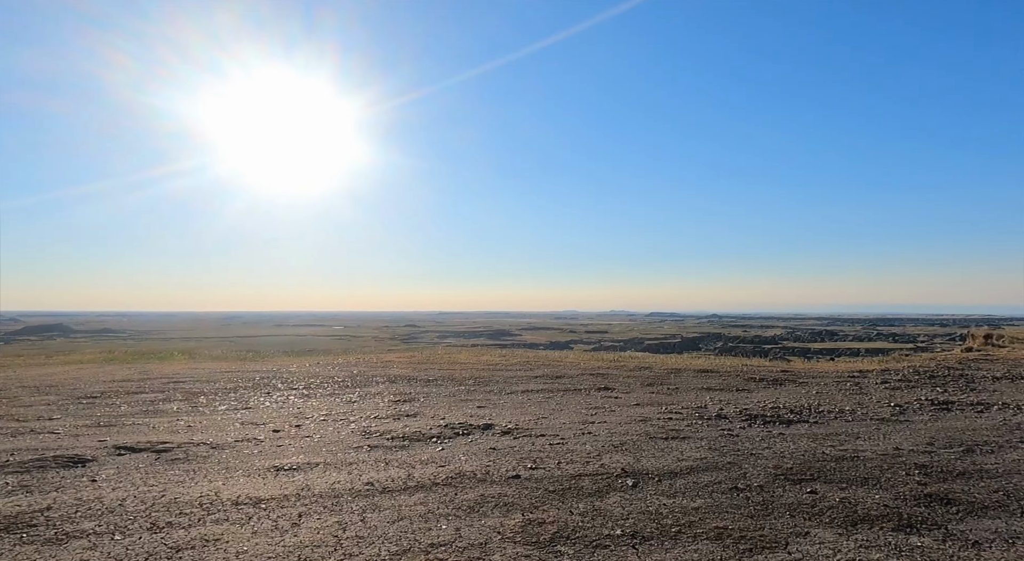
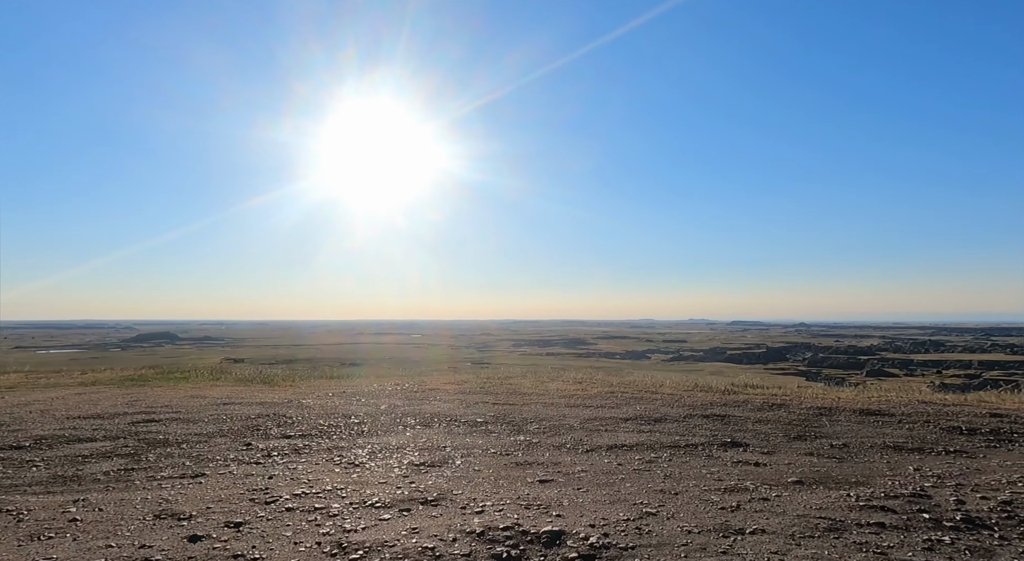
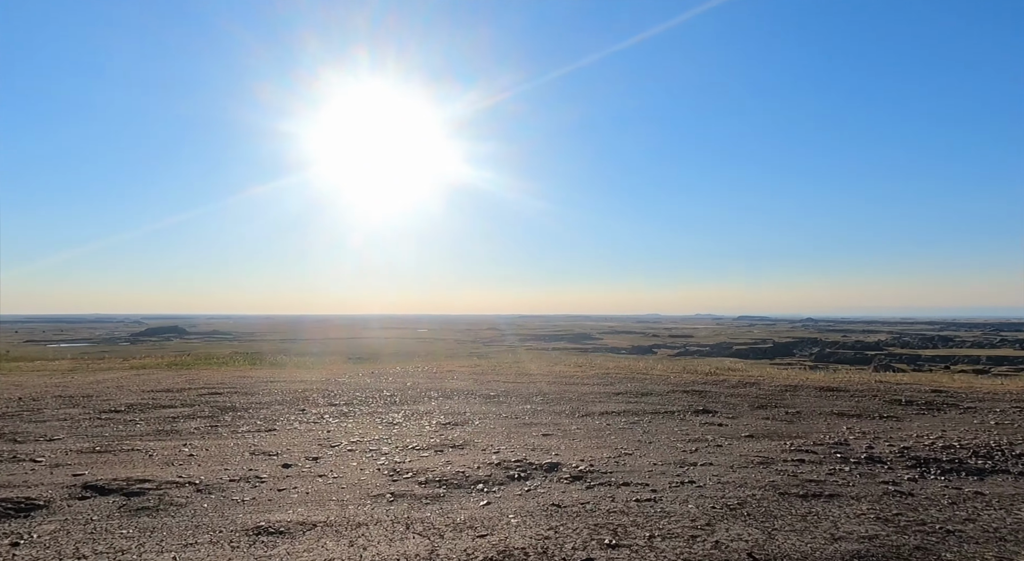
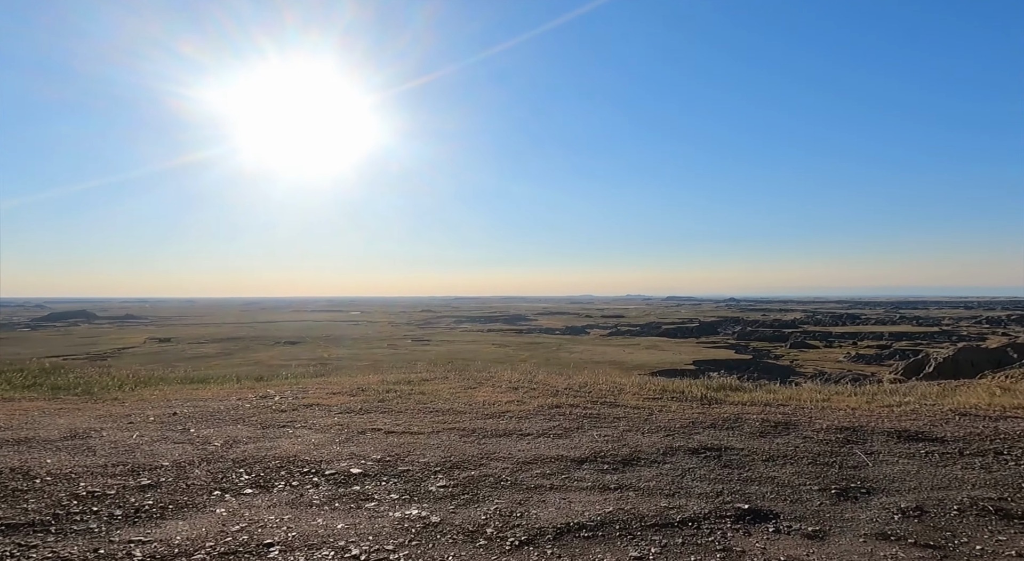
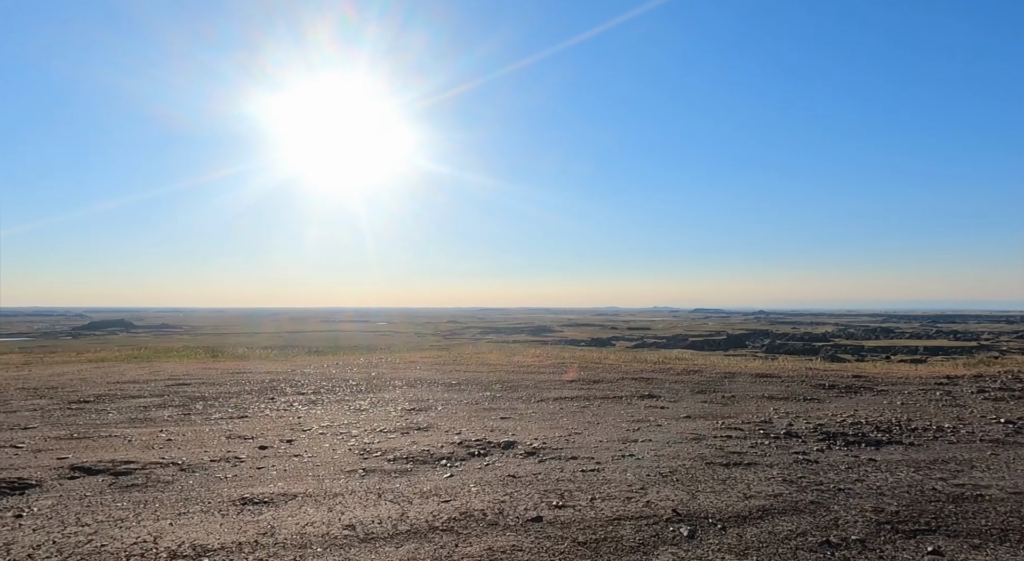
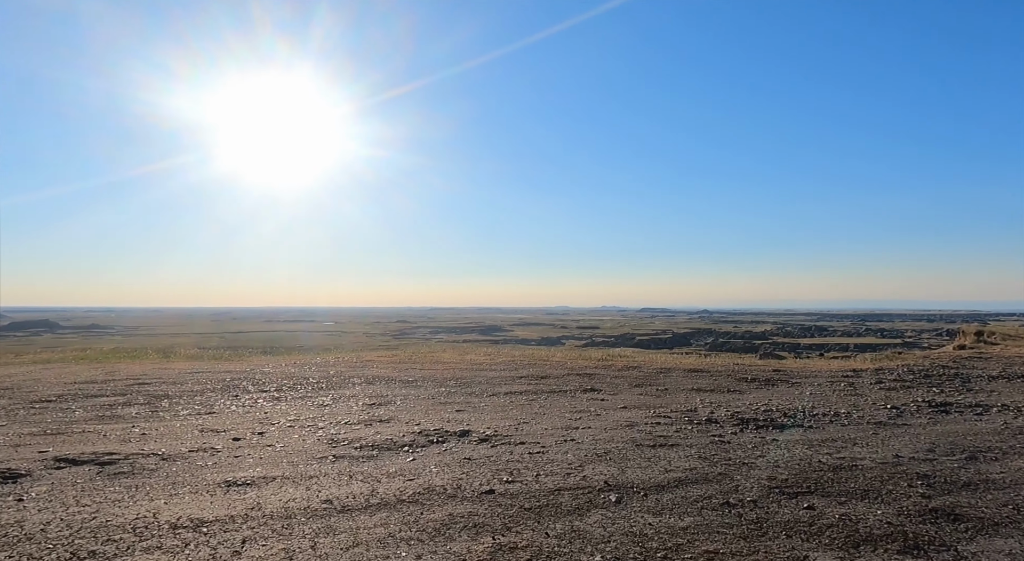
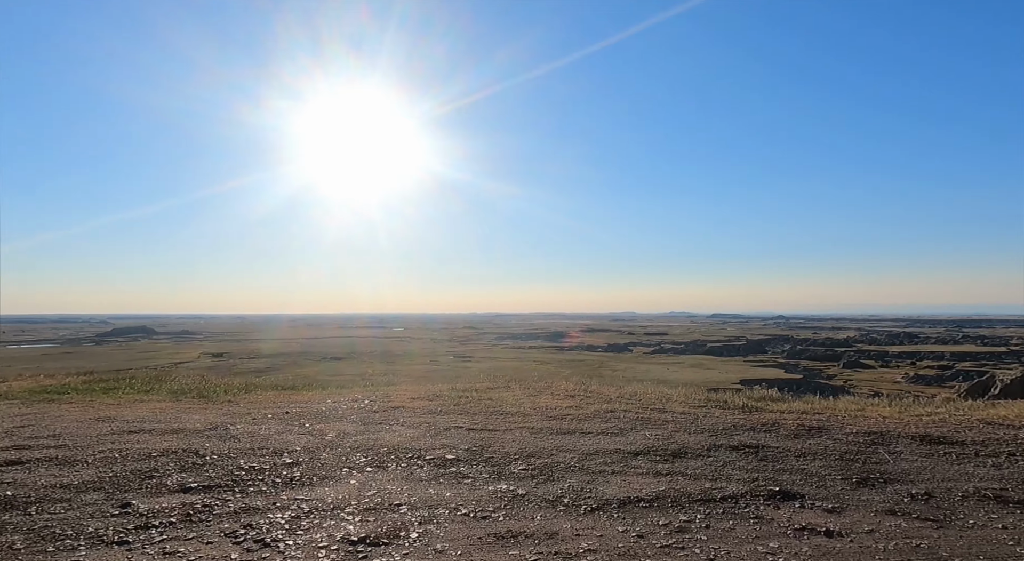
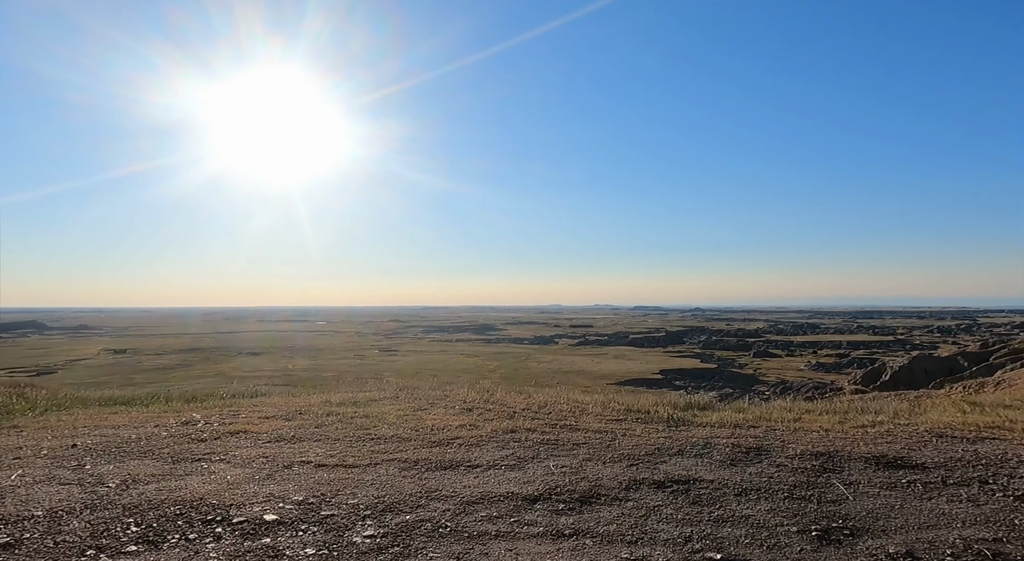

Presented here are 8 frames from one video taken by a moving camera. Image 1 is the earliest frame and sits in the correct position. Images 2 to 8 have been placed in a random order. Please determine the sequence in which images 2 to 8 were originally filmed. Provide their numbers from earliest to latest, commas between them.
6, 5, 3, 2, 7, 4, 8
